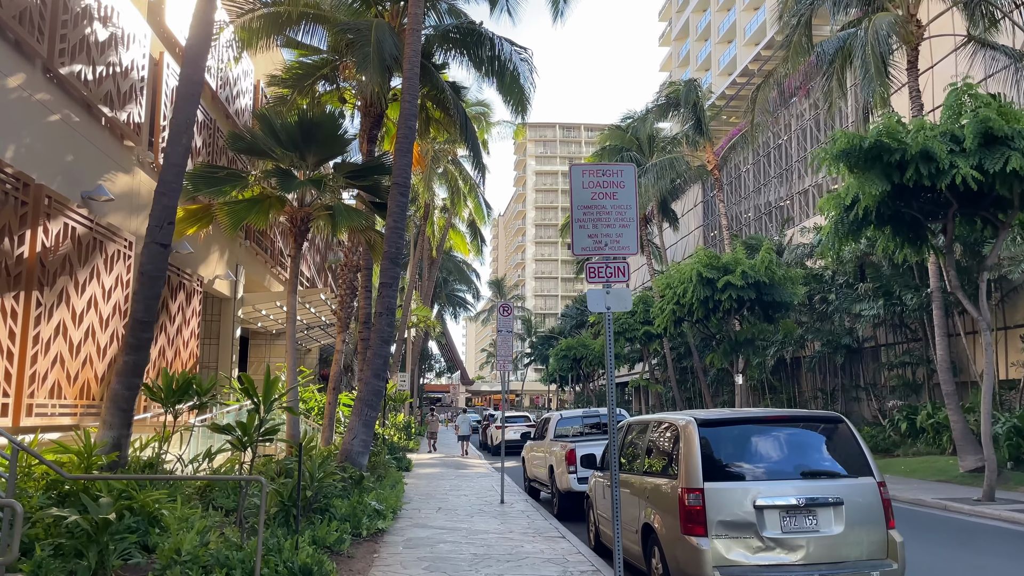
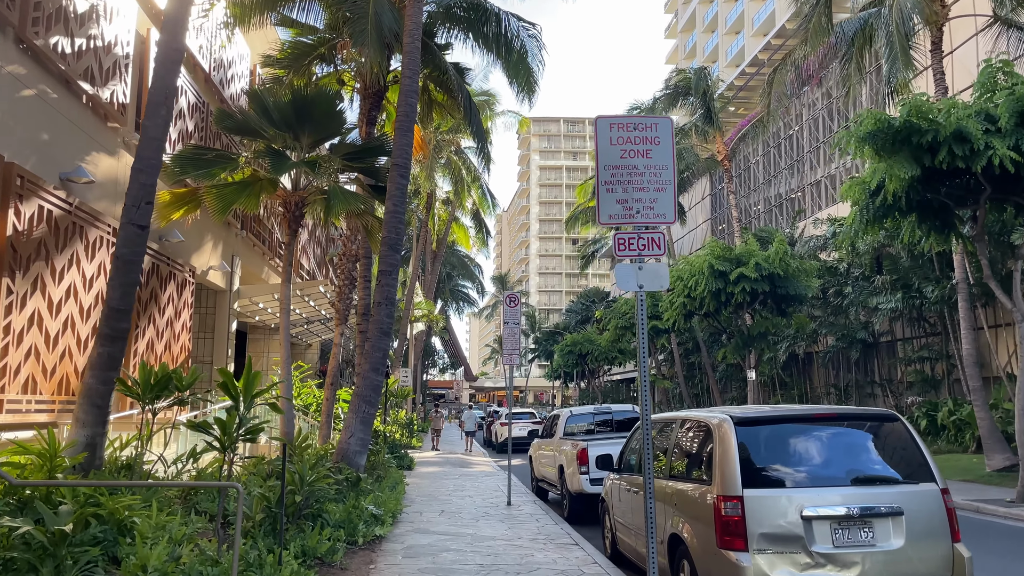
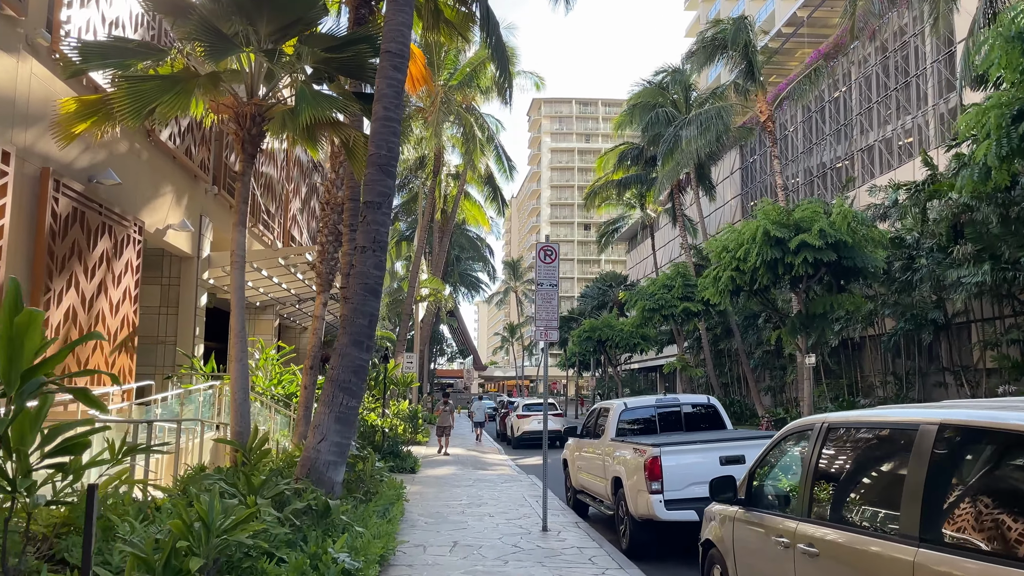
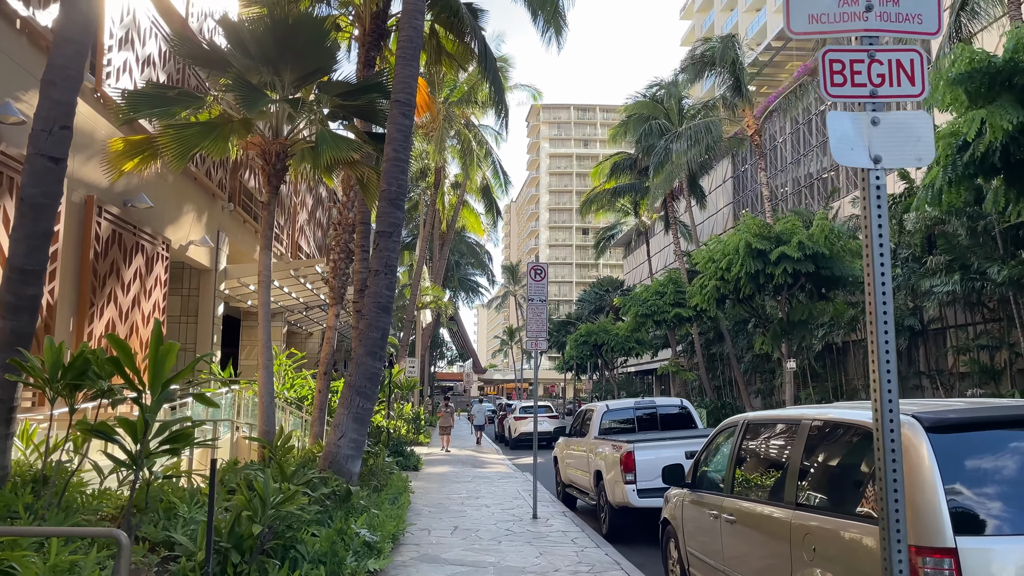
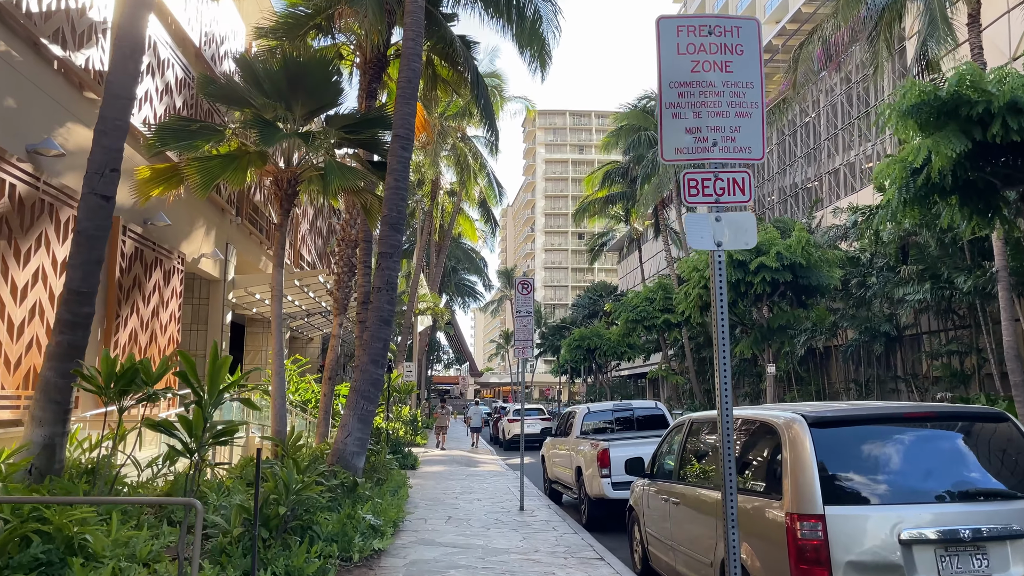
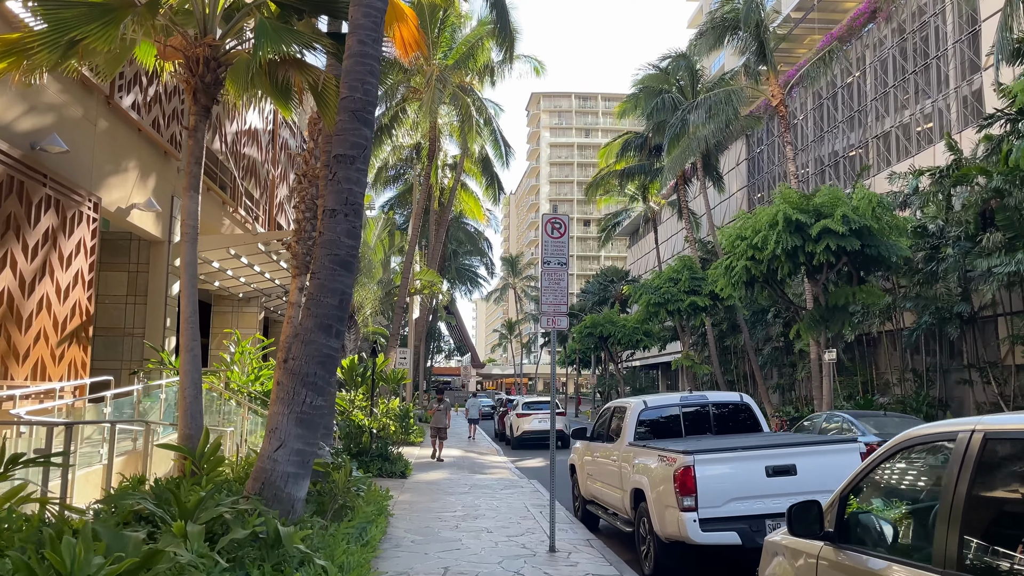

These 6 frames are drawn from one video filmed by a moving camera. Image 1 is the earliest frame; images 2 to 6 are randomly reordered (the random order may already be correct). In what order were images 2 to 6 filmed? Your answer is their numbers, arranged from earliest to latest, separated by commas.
2, 5, 4, 3, 6
